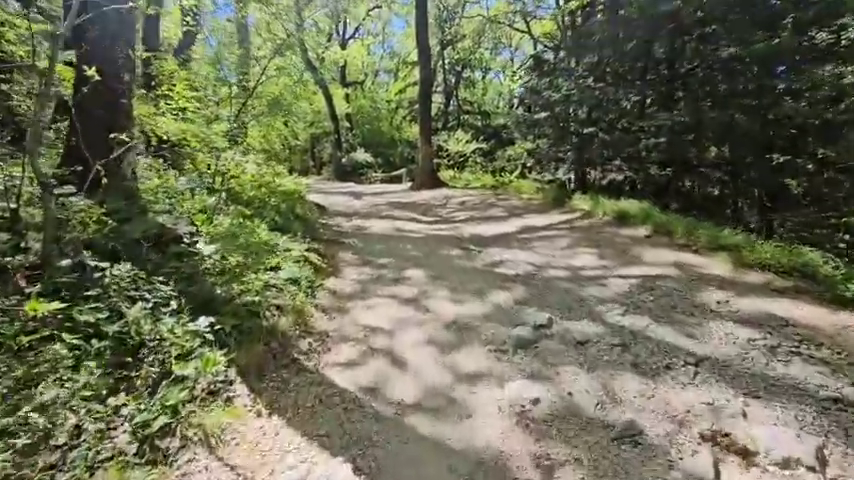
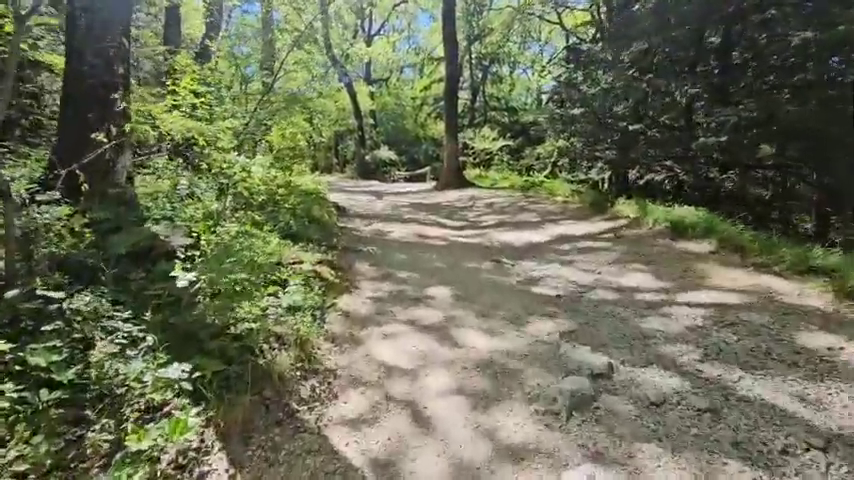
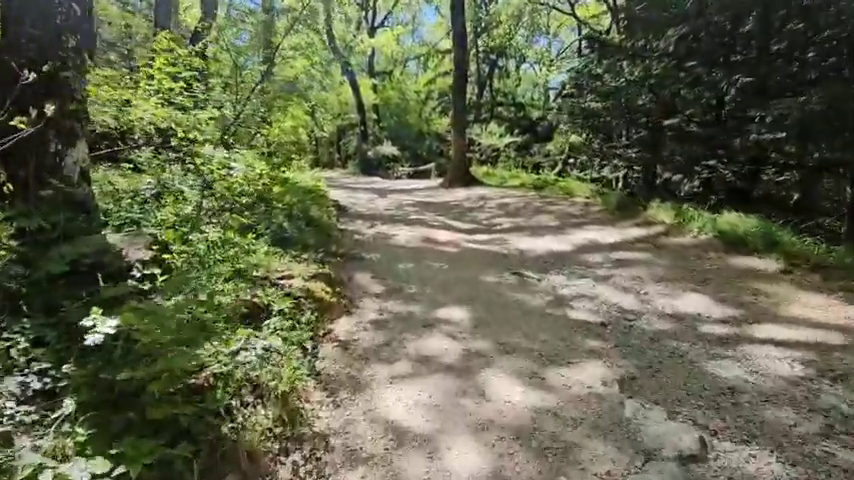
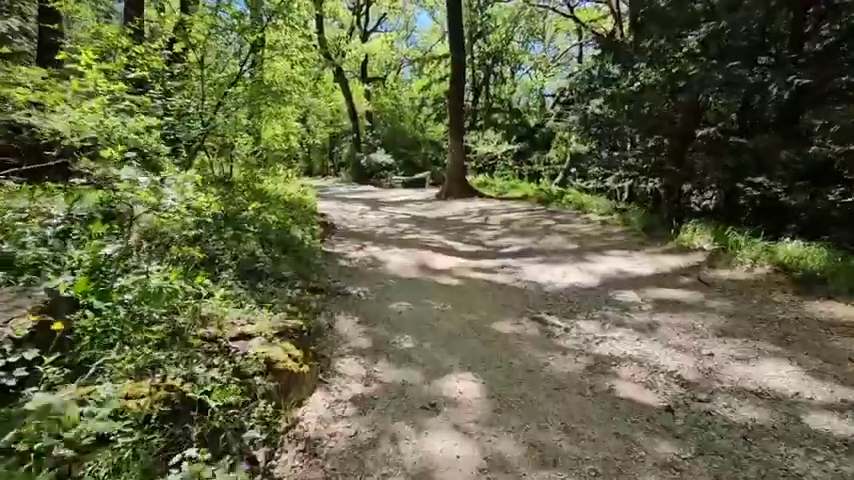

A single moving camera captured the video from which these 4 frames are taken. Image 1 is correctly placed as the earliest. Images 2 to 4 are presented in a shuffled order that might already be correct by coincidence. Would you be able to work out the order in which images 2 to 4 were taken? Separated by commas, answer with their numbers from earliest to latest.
2, 3, 4
